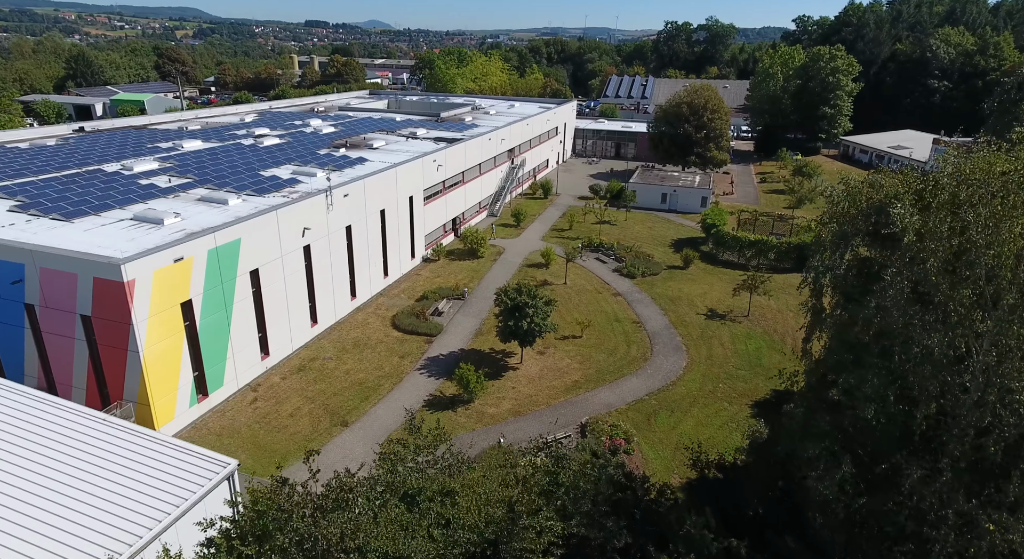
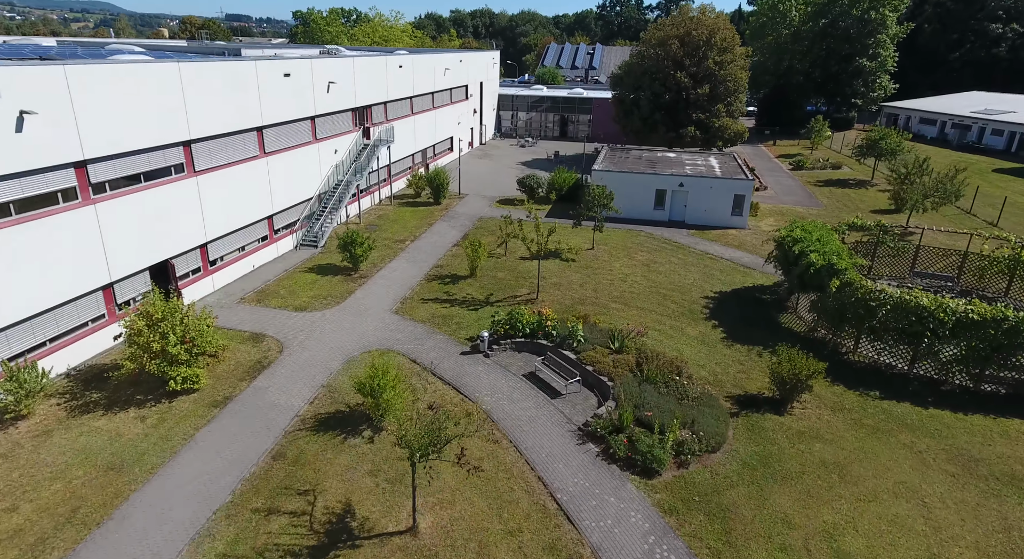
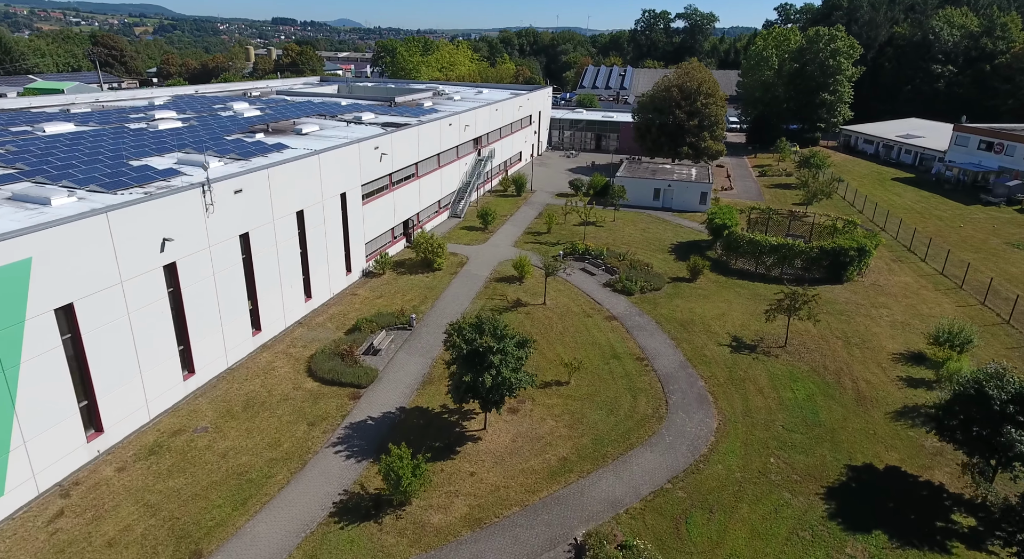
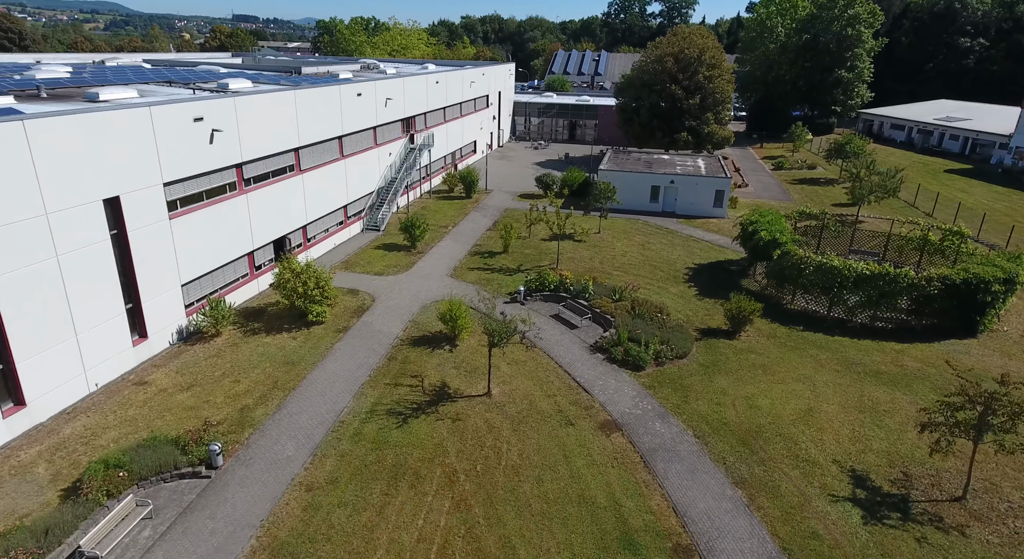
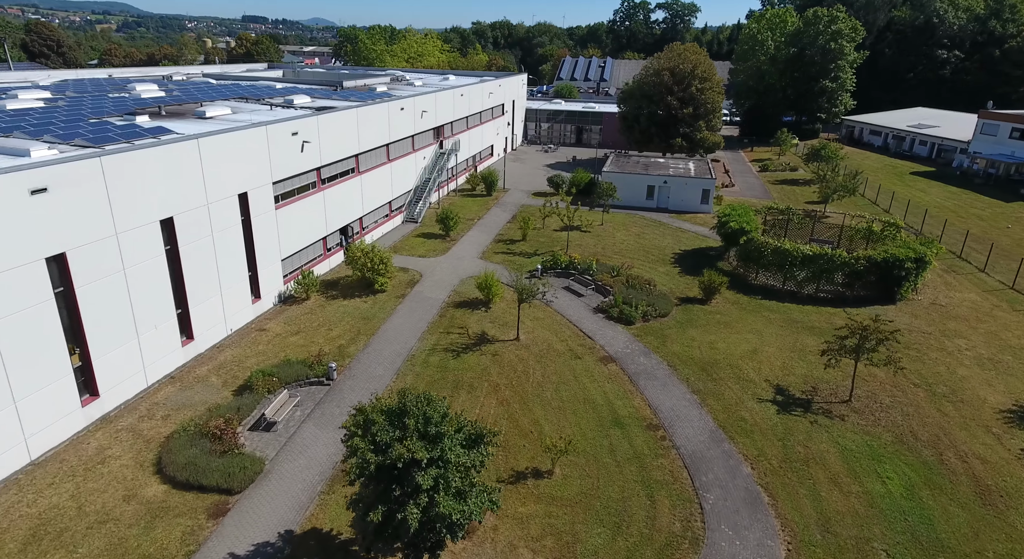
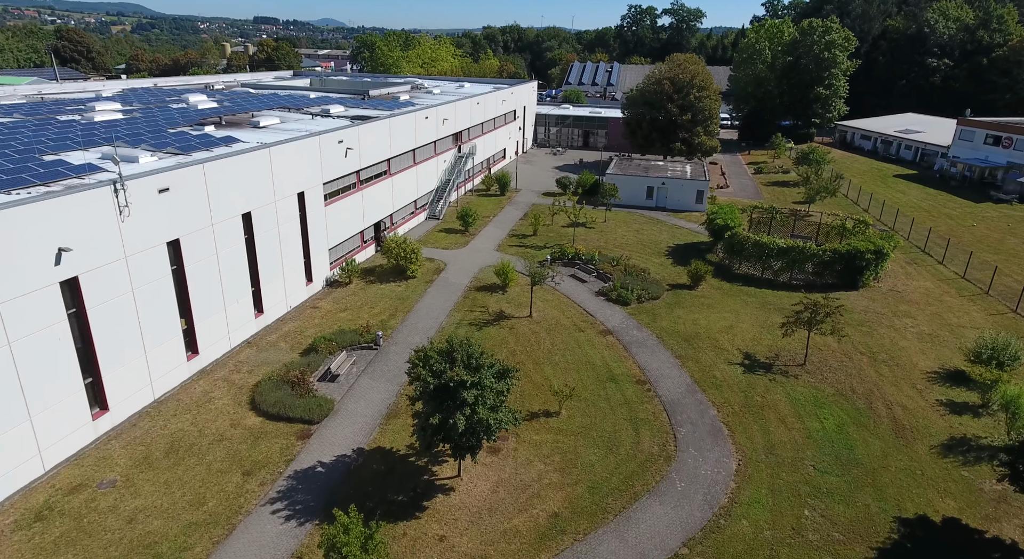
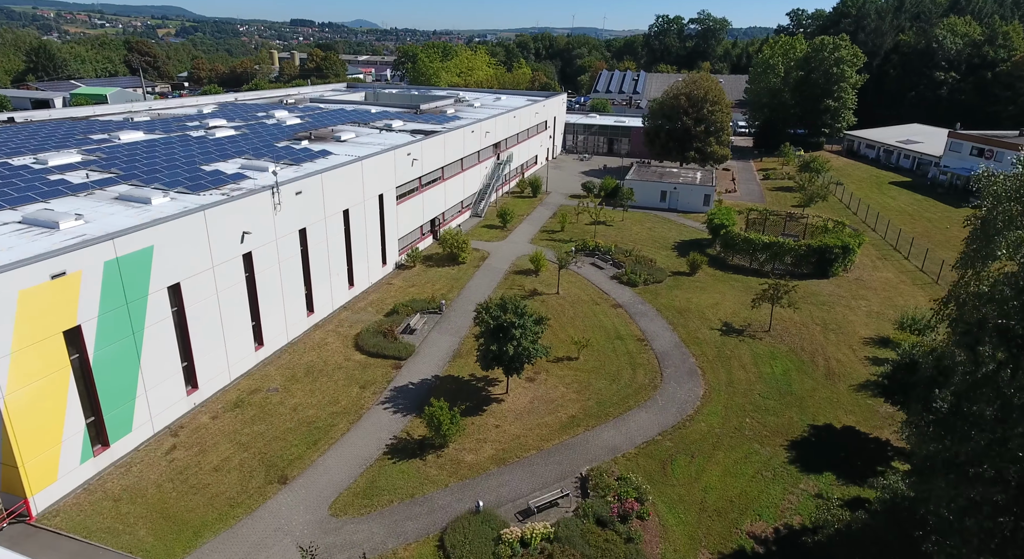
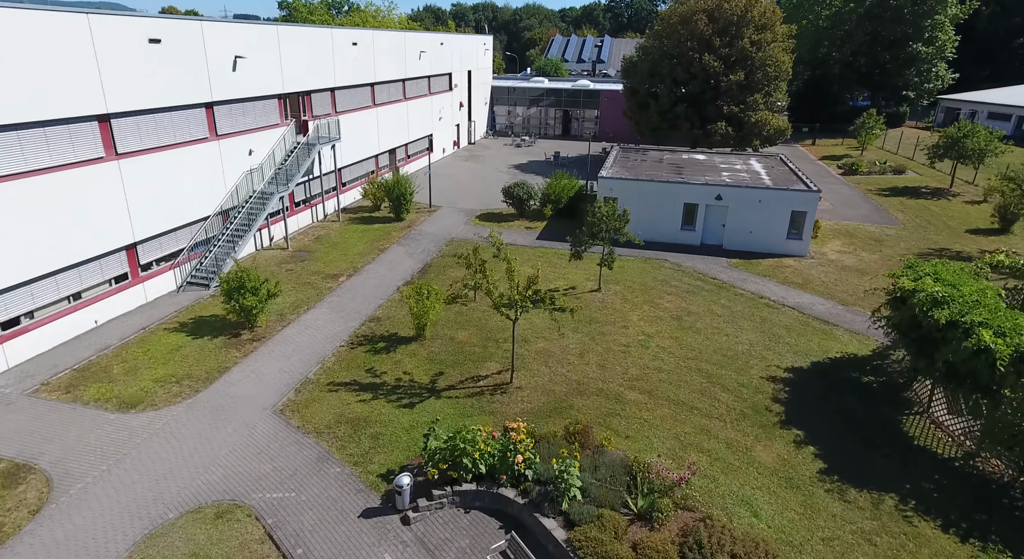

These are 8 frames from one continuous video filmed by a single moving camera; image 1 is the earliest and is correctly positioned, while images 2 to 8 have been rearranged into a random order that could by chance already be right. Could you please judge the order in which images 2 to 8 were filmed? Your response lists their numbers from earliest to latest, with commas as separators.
7, 3, 6, 5, 4, 2, 8
